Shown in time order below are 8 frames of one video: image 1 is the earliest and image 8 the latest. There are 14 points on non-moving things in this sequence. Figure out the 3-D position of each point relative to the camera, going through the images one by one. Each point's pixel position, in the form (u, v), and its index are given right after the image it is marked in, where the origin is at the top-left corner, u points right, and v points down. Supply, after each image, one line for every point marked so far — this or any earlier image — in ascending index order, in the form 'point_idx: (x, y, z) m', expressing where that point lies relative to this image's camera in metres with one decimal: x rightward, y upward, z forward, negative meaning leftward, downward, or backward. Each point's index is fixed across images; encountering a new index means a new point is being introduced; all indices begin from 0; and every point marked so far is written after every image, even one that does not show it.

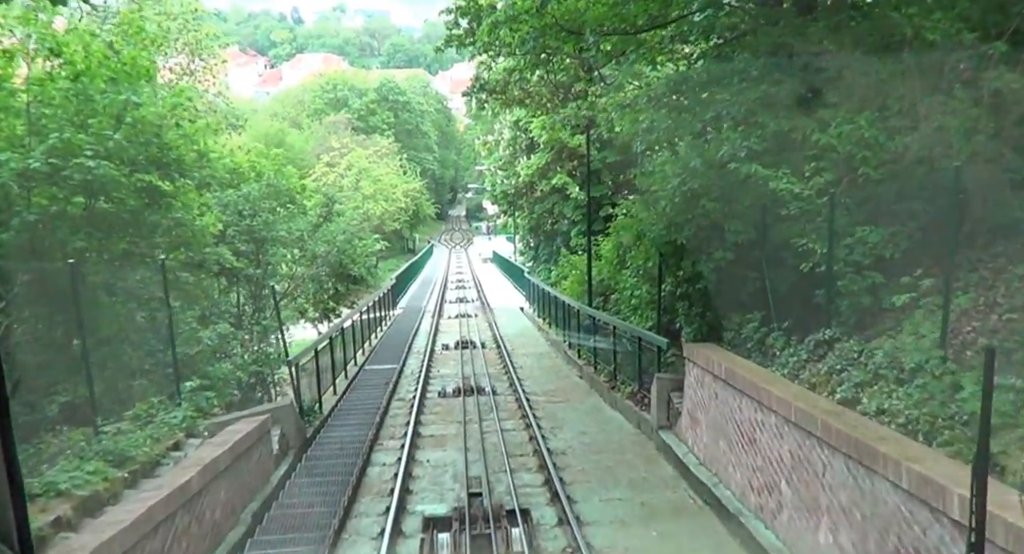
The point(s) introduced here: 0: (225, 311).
0: (-4.9, -0.6, +16.7) m
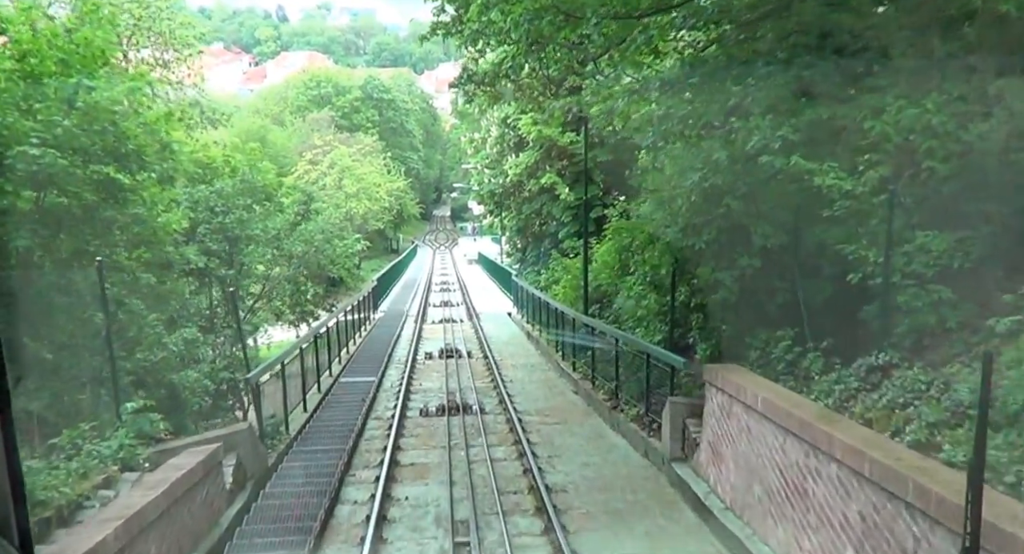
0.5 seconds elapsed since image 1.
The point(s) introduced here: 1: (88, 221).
0: (-5.1, -0.6, +15.7) m
1: (-4.3, +0.6, +10.0) m
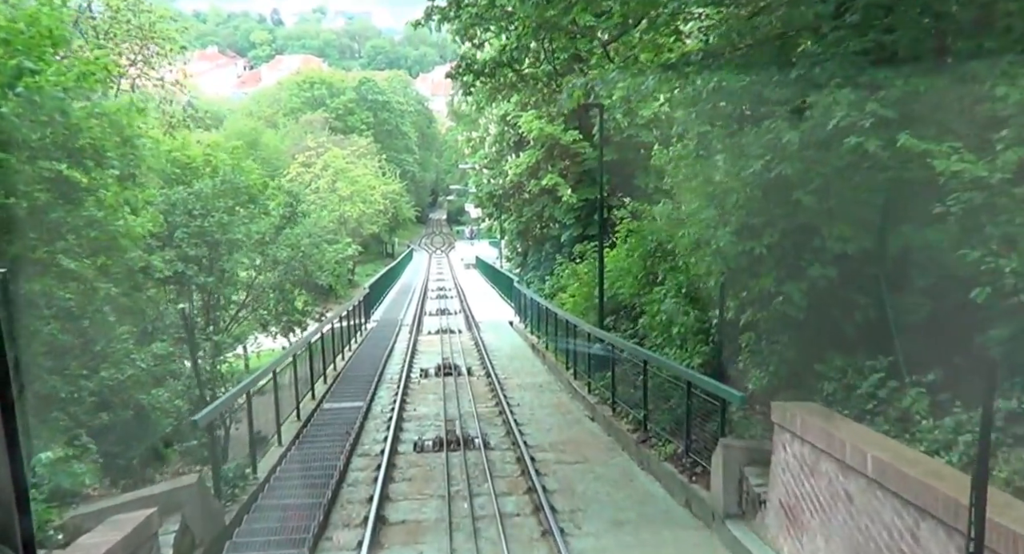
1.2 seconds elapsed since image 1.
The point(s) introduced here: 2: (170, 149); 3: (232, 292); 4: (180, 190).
0: (-5.0, -0.7, +14.4) m
1: (-4.3, +0.5, +8.8) m
2: (-5.9, +2.2, +16.9) m
3: (-4.7, -0.3, +16.4) m
4: (-5.4, +1.4, +15.9) m
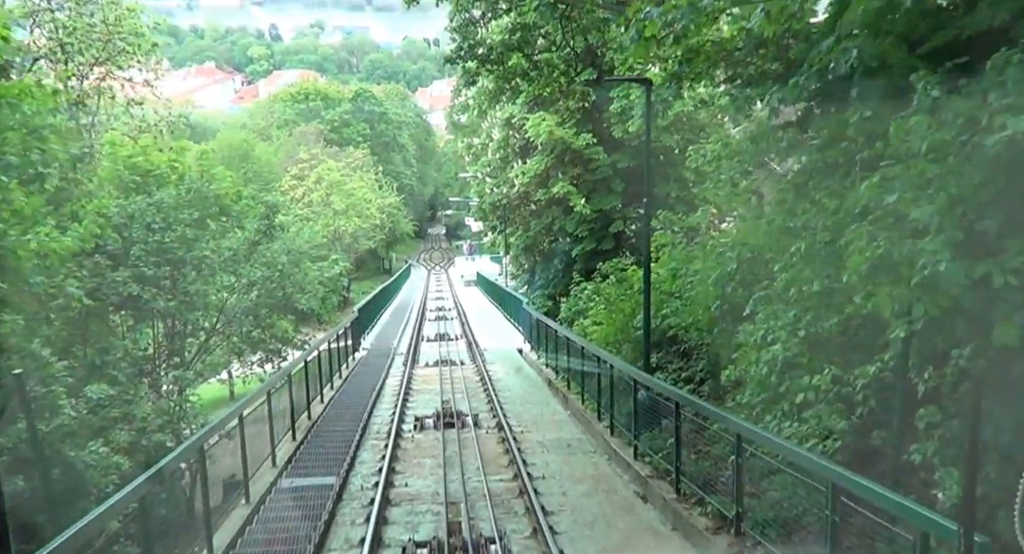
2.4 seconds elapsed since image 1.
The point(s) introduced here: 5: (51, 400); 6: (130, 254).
0: (-4.9, -1.0, +12.3) m
1: (-4.1, +0.3, +6.6) m
2: (-5.8, +1.9, +14.8) m
3: (-4.5, -0.6, +14.3) m
4: (-5.2, +1.1, +13.7) m
5: (-4.4, -1.2, +9.4) m
6: (-5.2, +0.3, +13.3) m
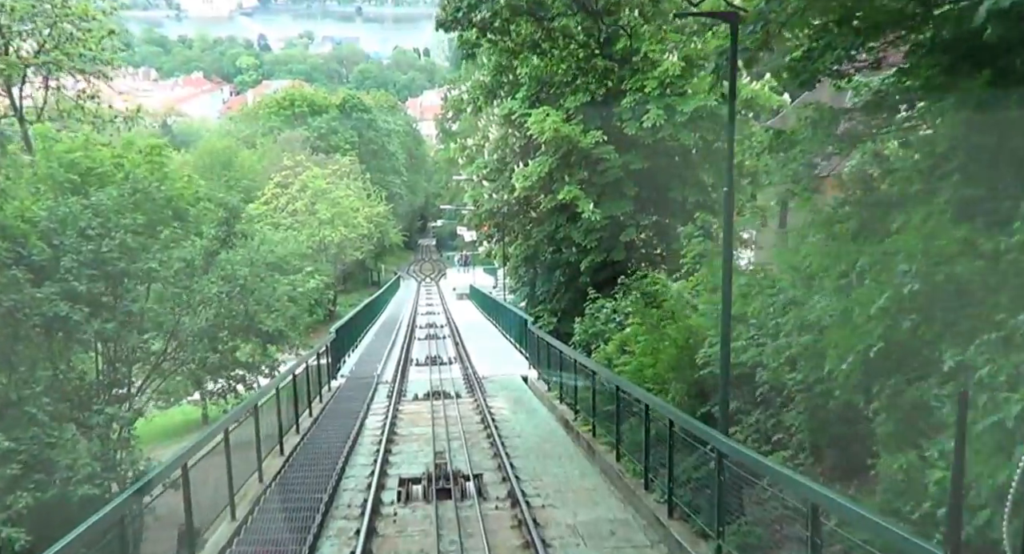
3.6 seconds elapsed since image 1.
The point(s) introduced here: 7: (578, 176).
0: (-4.8, -1.2, +10.0) m
1: (-4.0, +0.1, +4.4) m
2: (-5.7, +1.6, +12.5) m
3: (-4.5, -0.8, +12.0) m
4: (-5.2, +0.9, +11.5) m
5: (-4.3, -1.3, +7.1) m
6: (-5.1, +0.1, +11.1) m
7: (+1.3, +1.9, +18.4) m
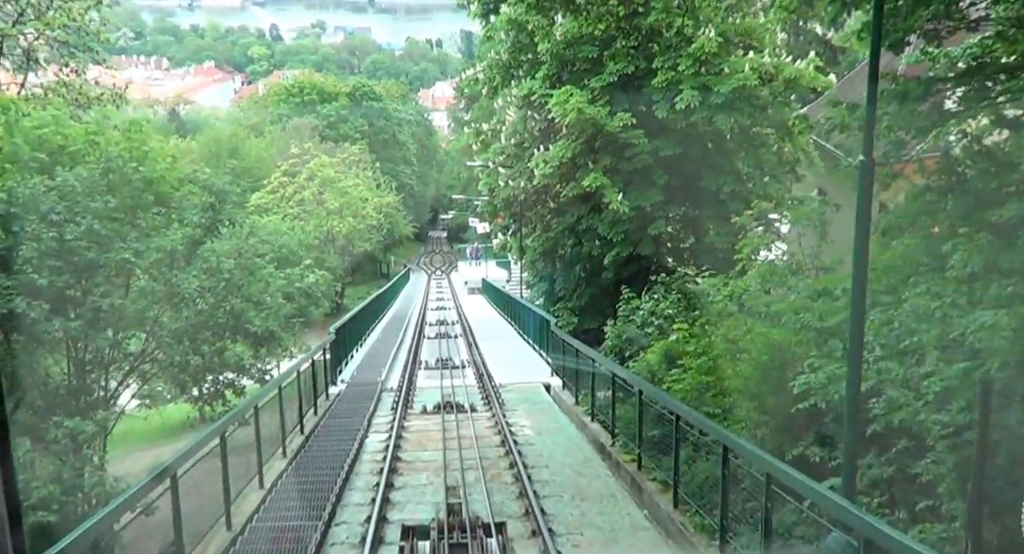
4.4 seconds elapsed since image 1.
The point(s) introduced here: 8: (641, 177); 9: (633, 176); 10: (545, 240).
0: (-4.6, -1.1, +8.6) m
1: (-3.8, +0.2, +3.0) m
2: (-5.5, +1.7, +11.1) m
3: (-4.2, -0.7, +10.6) m
4: (-4.9, +1.0, +10.1) m
5: (-4.2, -1.3, +5.7) m
6: (-4.9, +0.2, +9.6) m
7: (+1.6, +2.0, +16.9) m
8: (+2.3, +1.7, +17.1) m
9: (+2.1, +1.8, +17.1) m
10: (+0.6, +0.8, +19.4) m
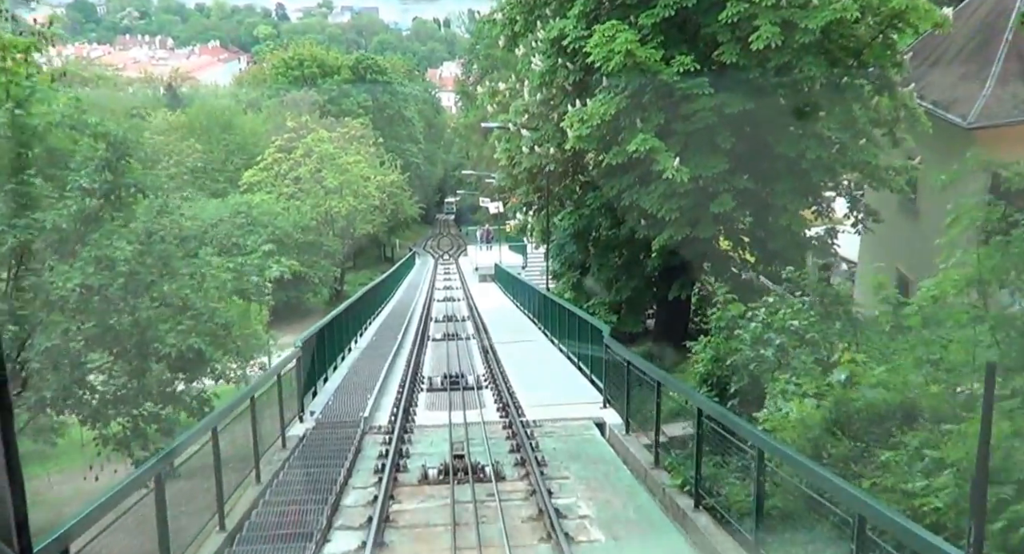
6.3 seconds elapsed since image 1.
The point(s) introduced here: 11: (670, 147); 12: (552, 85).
0: (-4.3, -1.1, +5.2) m
1: (-3.6, +0.1, -0.5) m
2: (-5.1, +1.8, +7.7) m
3: (-3.9, -0.6, +7.2) m
4: (-4.6, +1.0, +6.6) m
5: (-3.9, -1.3, +2.3) m
6: (-4.6, +0.3, +6.2) m
7: (+2.0, +2.1, +13.4) m
8: (+2.6, +1.9, +13.6) m
9: (+2.5, +1.9, +13.6) m
10: (+1.0, +1.0, +15.9) m
11: (+2.2, +1.8, +13.4) m
12: (+0.6, +2.9, +15.0) m
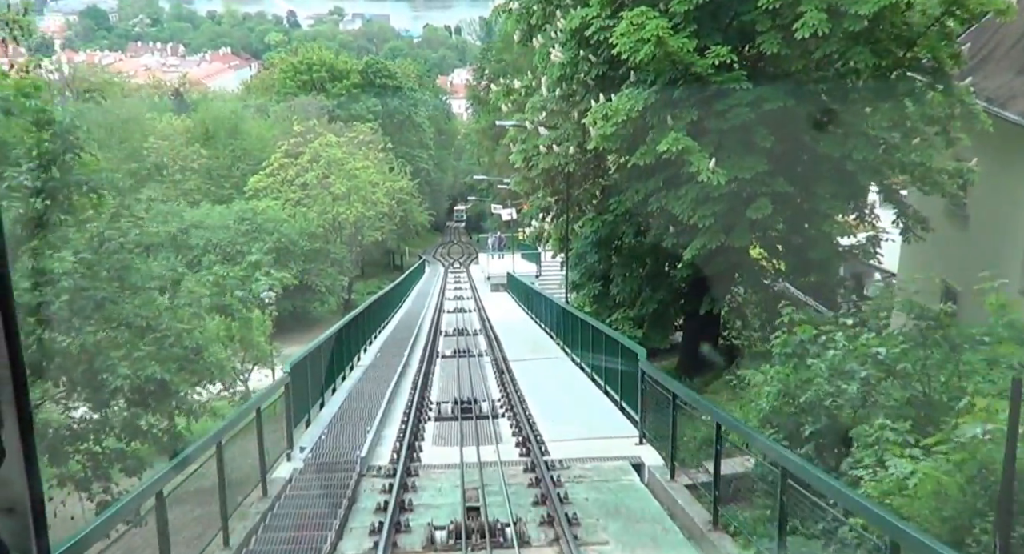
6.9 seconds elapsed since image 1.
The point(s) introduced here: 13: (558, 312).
0: (-4.2, -1.2, +4.0) m
1: (-3.5, +0.1, -1.7) m
2: (-5.0, +1.7, +6.5) m
3: (-3.8, -0.7, +6.0) m
4: (-4.5, +0.9, +5.5) m
5: (-3.8, -1.4, +1.1) m
6: (-4.4, +0.2, +5.0) m
7: (+2.2, +2.0, +12.1) m
8: (+2.8, +1.7, +12.4) m
9: (+2.7, +1.7, +12.4) m
10: (+1.3, +0.8, +14.7) m
11: (+2.4, +1.6, +12.2) m
12: (+0.8, +2.8, +13.8) m
13: (+0.8, -0.7, +19.2) m
